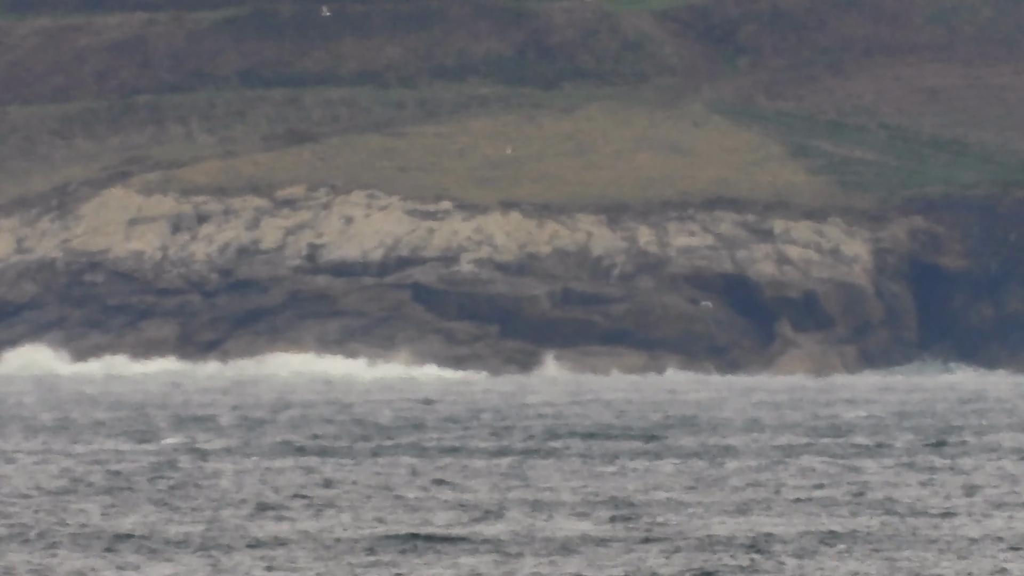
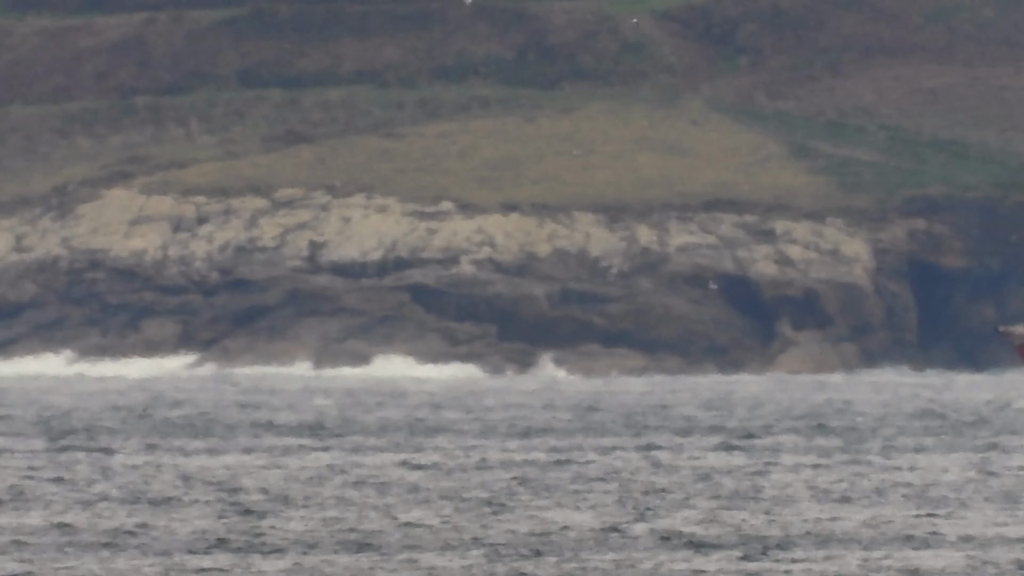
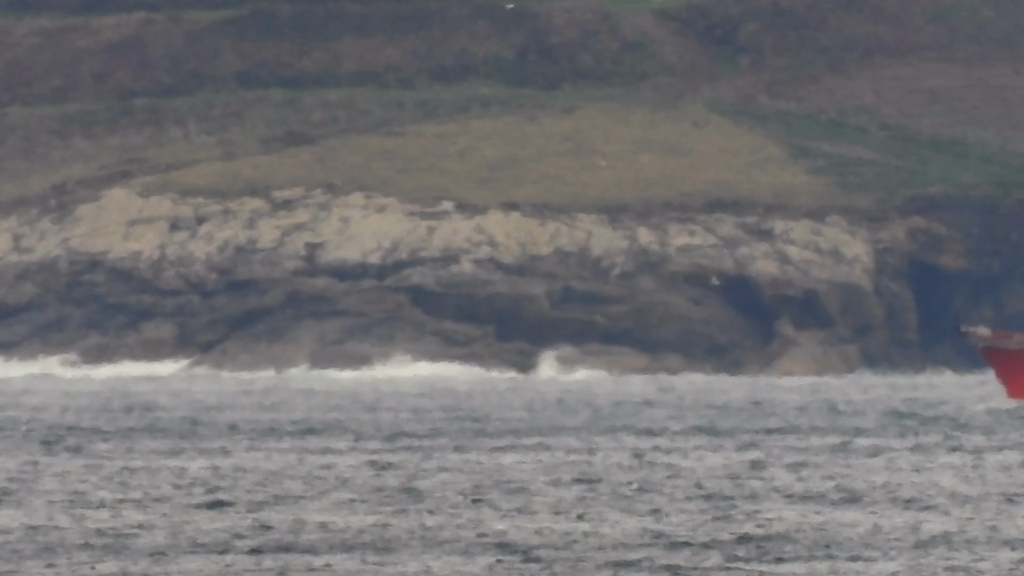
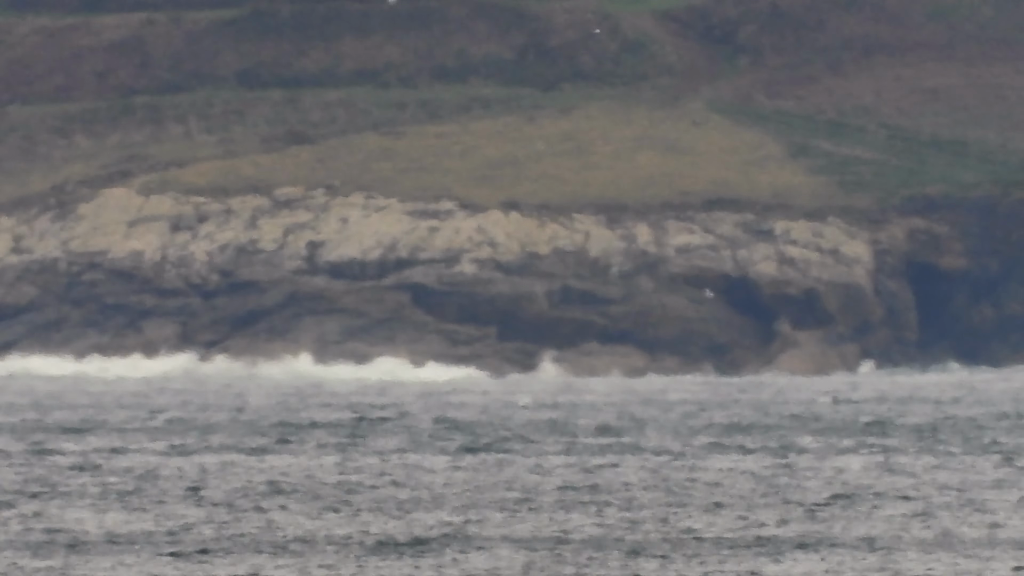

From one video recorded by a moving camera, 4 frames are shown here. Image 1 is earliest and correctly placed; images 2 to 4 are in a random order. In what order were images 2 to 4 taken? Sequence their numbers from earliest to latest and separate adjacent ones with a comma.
4, 2, 3
